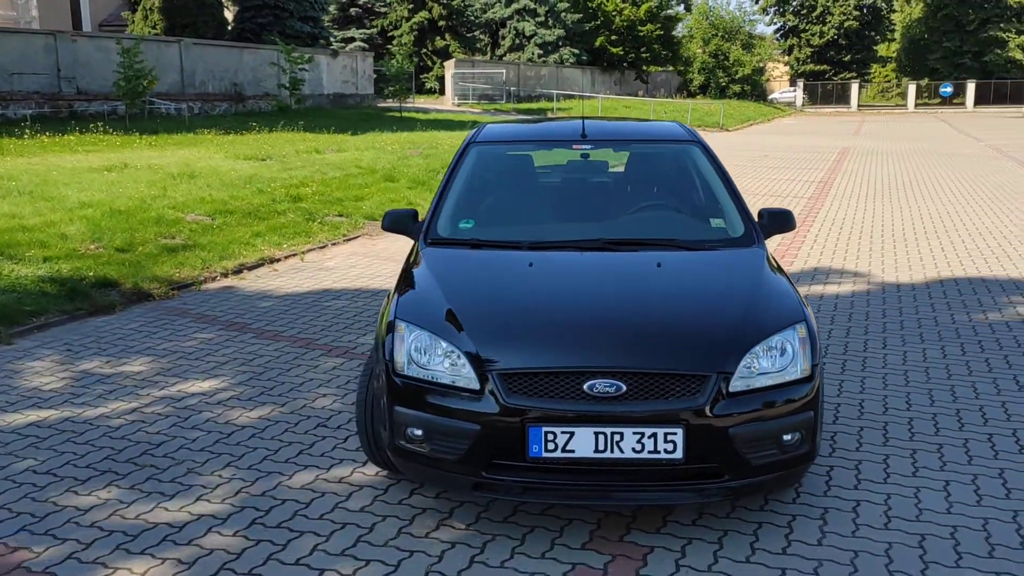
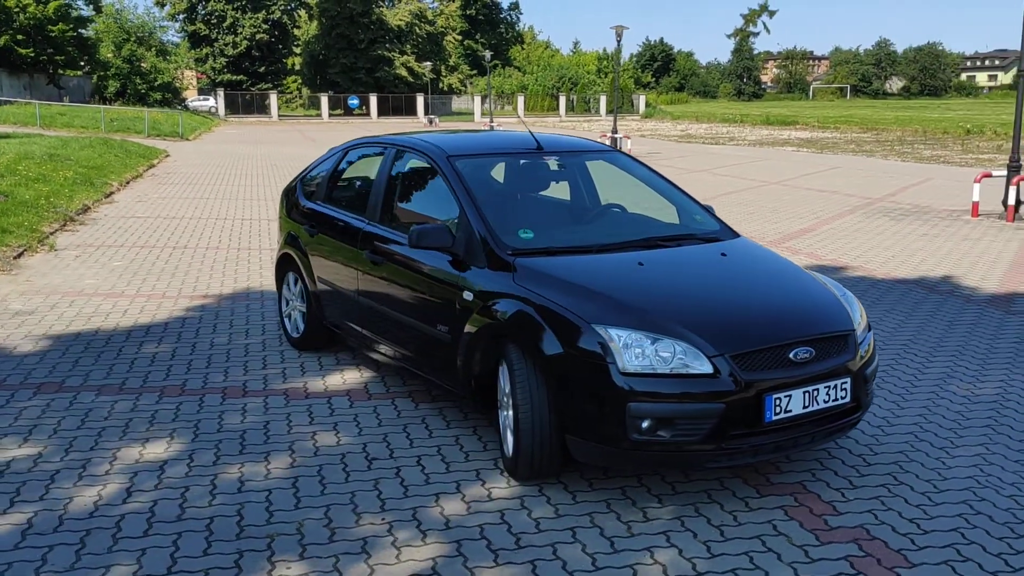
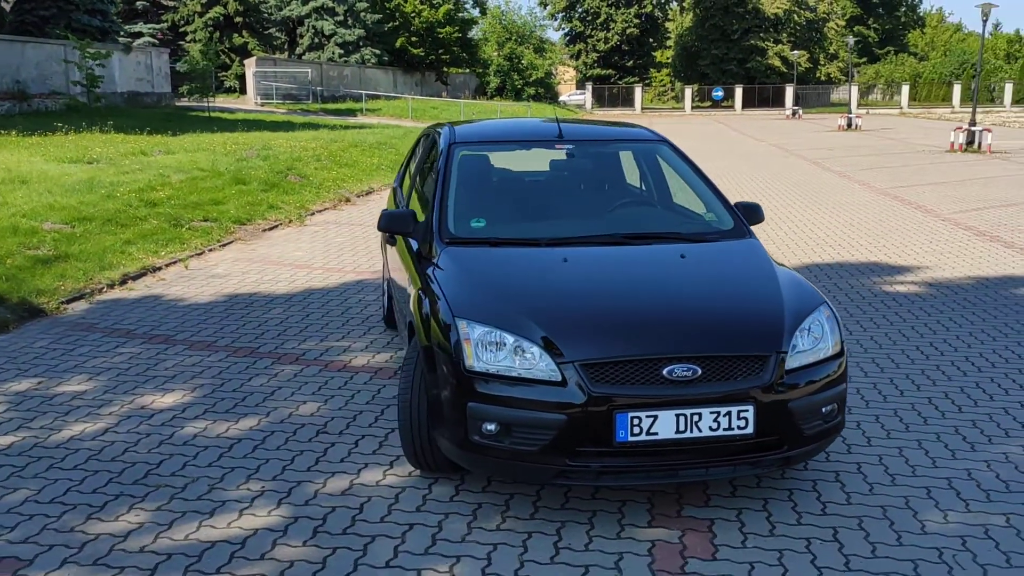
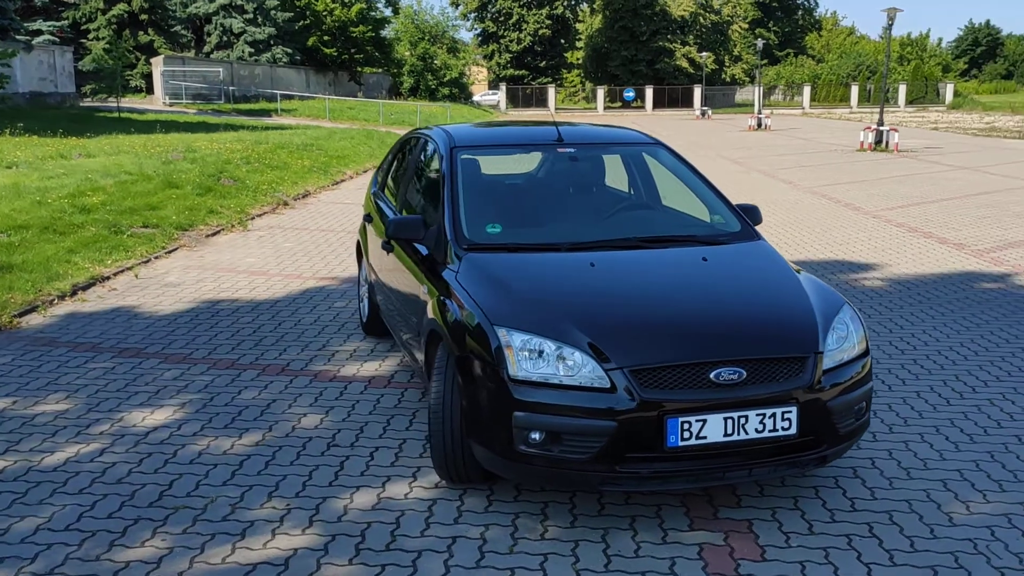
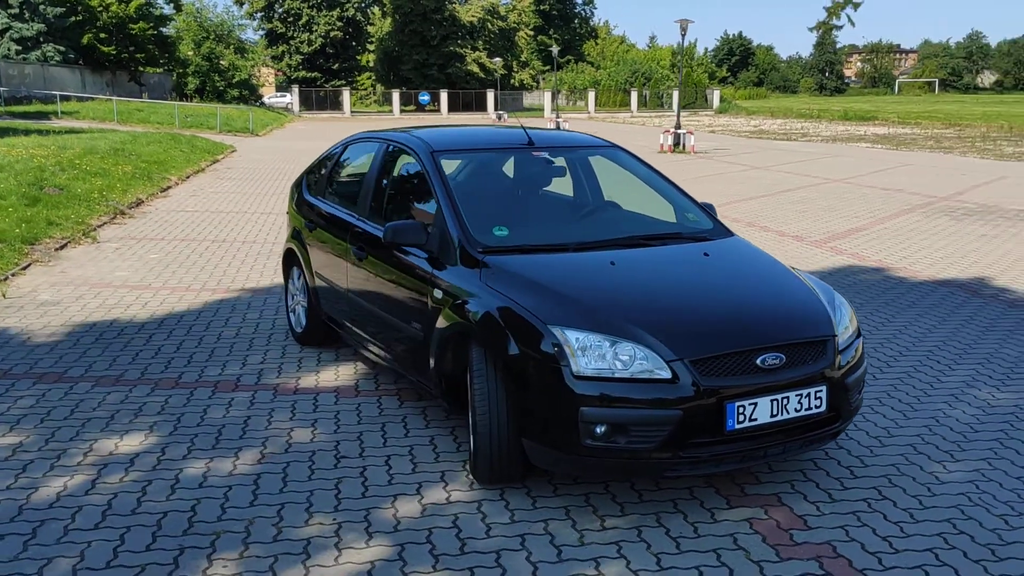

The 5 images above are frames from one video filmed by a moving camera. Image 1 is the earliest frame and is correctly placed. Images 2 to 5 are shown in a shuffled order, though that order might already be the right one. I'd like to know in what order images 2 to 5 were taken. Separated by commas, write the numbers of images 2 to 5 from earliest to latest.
3, 4, 5, 2
